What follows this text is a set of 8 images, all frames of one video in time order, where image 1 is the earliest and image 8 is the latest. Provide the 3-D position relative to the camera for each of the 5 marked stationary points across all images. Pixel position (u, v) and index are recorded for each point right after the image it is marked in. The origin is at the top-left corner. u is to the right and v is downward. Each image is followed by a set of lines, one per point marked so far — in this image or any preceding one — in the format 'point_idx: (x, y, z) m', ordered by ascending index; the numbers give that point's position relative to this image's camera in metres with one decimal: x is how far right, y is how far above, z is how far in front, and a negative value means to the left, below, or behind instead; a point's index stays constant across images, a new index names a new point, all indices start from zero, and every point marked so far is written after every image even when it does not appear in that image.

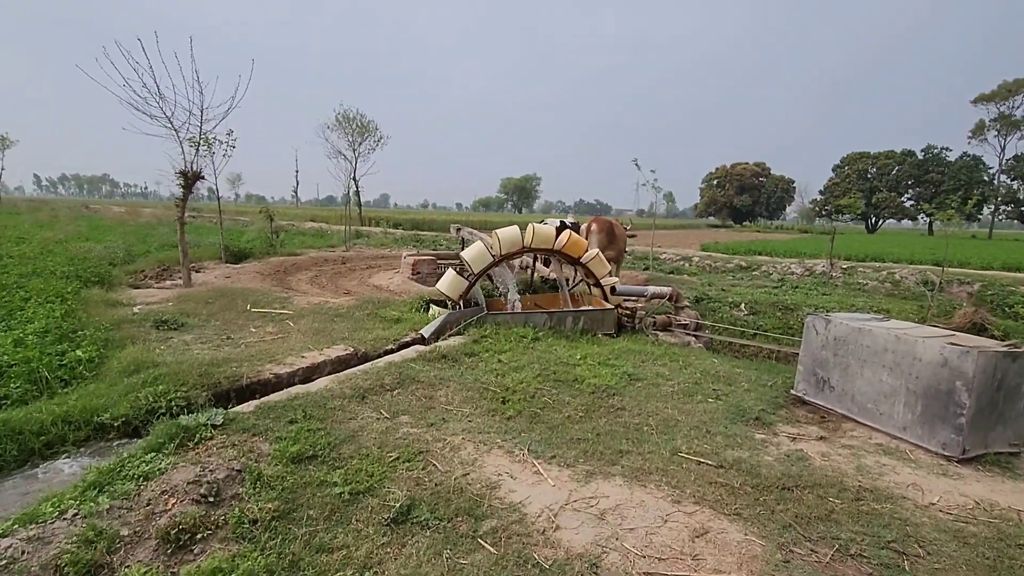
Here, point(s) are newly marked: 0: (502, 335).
0: (-0.1, -0.6, +6.9) m
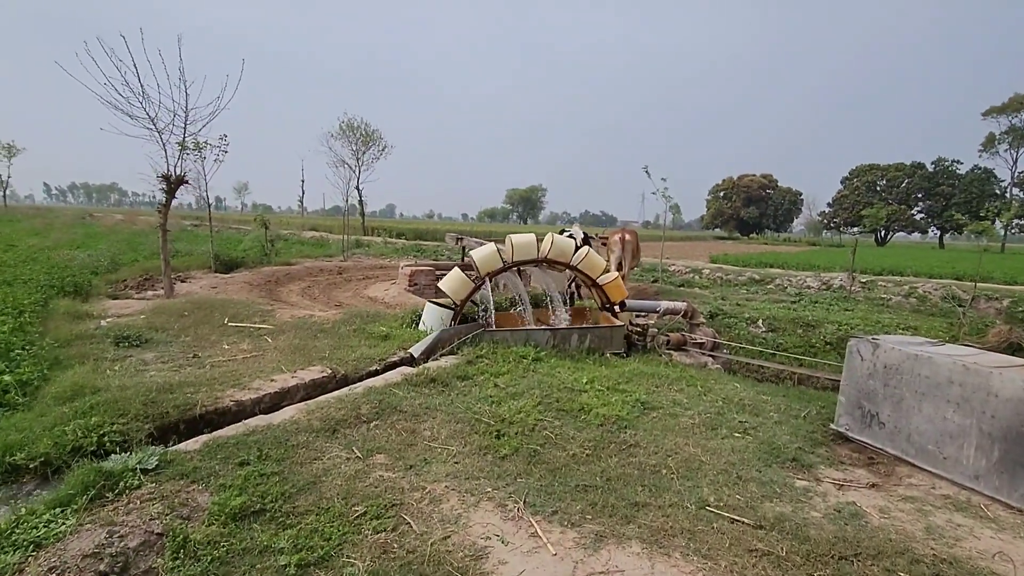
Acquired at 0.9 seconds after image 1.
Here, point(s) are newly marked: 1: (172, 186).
0: (-0.1, -0.8, +6.2) m
1: (-6.2, +1.9, +9.9) m
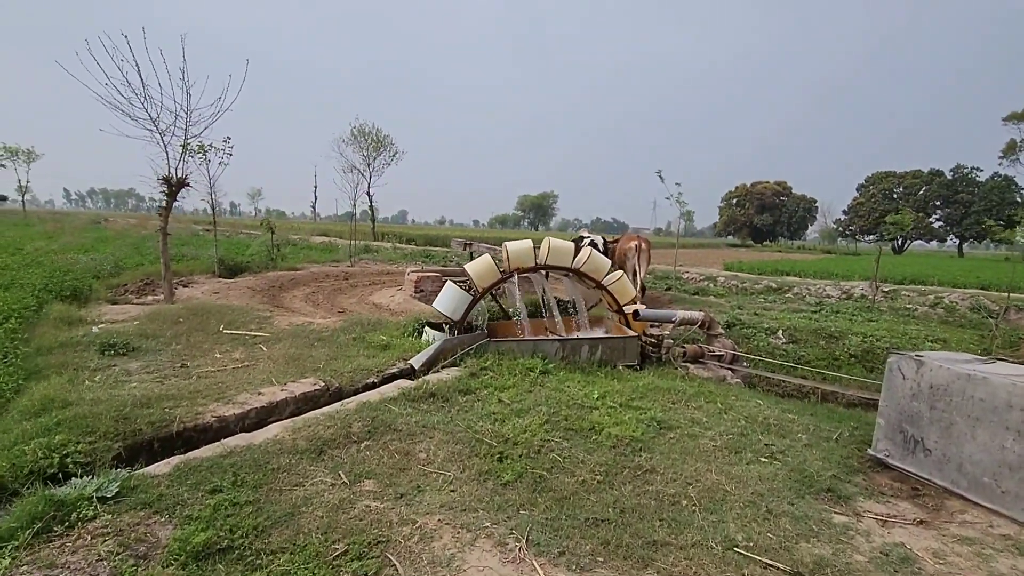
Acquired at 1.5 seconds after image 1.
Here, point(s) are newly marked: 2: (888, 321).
0: (-0.1, -0.9, +5.8) m
1: (-6.1, +1.8, +9.7) m
2: (+7.7, -0.7, +11.0) m
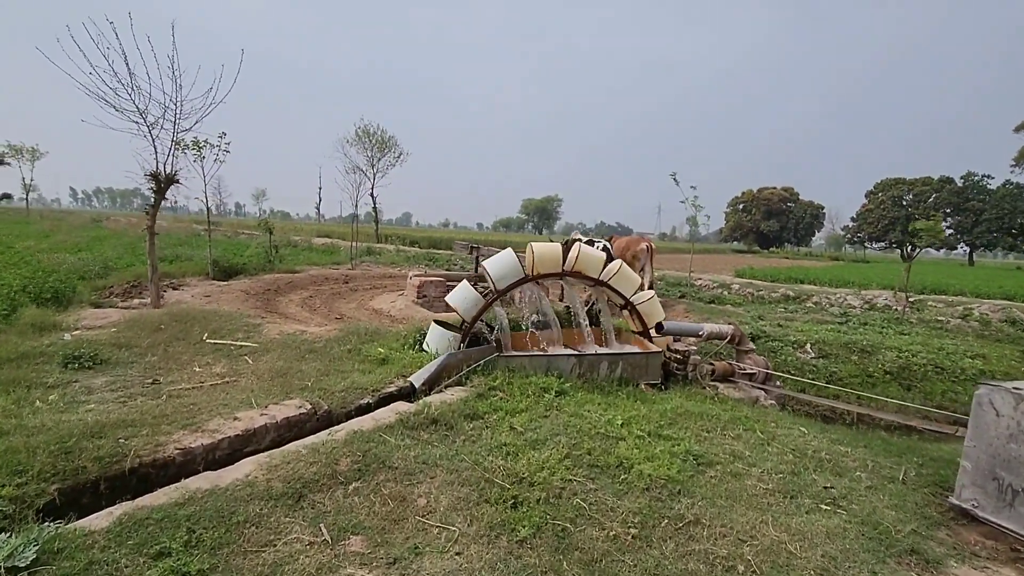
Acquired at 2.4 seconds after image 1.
0: (0.0, -1.0, +5.2) m
1: (-5.9, +1.7, +9.1) m
2: (+7.8, -0.9, +10.4) m
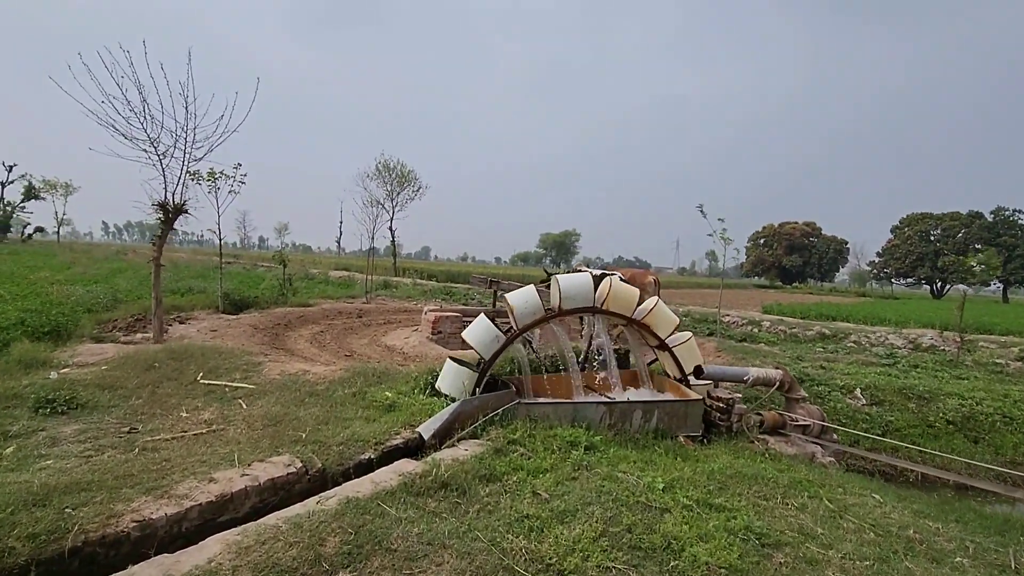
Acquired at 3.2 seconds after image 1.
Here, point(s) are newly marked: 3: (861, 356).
0: (+0.2, -1.3, +4.5) m
1: (-5.6, +1.2, +8.8) m
2: (+8.2, -1.6, +9.4) m
3: (+7.3, -1.4, +11.2) m
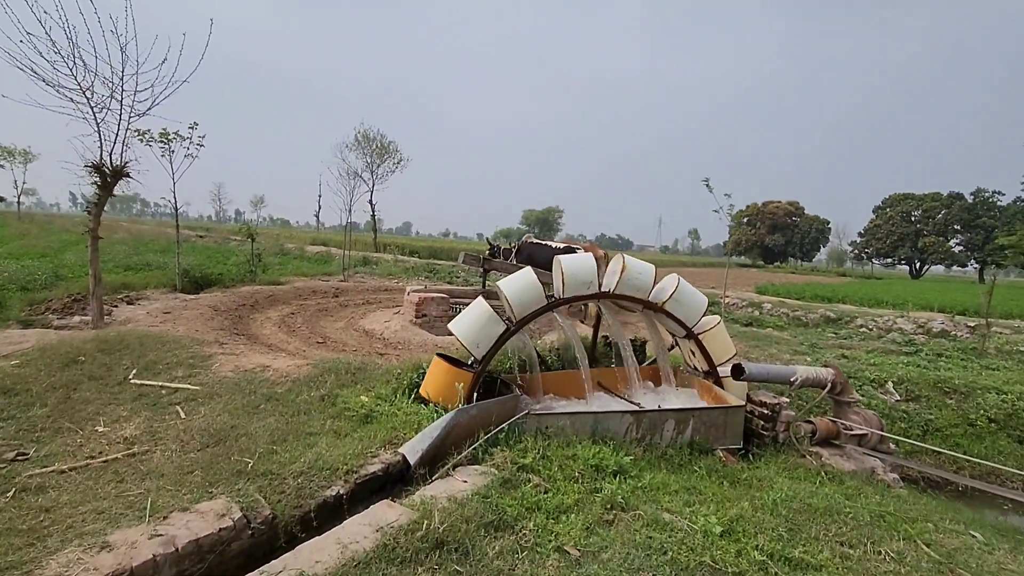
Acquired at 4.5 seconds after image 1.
0: (+0.3, -1.2, +3.5) m
1: (-5.6, +1.5, +7.5) m
2: (+8.1, -1.3, +8.7) m
3: (+7.1, -1.1, +10.5) m
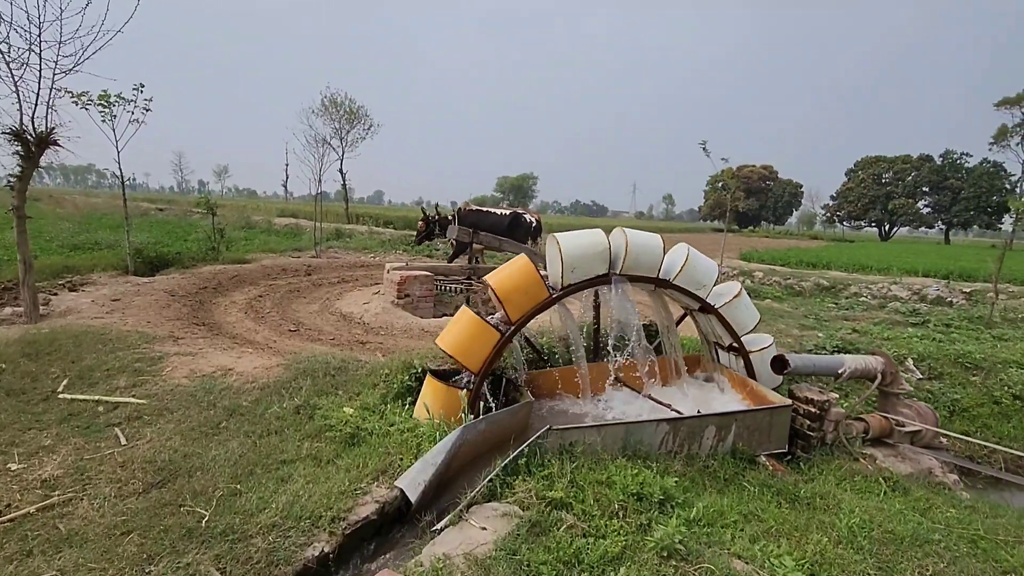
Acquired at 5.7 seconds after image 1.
0: (+0.4, -1.1, +2.9) m
1: (-5.7, +1.7, +6.4) m
2: (+8.0, -0.8, +8.4) m
3: (+6.9, -0.5, +10.1) m
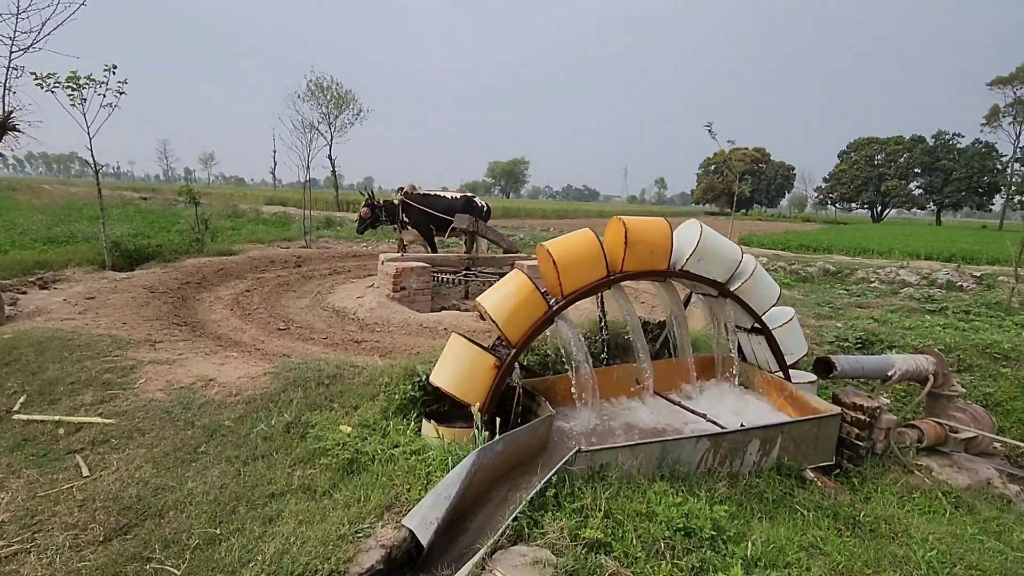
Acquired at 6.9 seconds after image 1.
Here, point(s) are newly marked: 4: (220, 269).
0: (+0.6, -1.2, +2.5) m
1: (-5.6, +1.7, +5.8) m
2: (+8.0, -0.6, +8.1) m
3: (+6.9, -0.2, +9.8) m
4: (-5.2, +0.3, +9.7) m
